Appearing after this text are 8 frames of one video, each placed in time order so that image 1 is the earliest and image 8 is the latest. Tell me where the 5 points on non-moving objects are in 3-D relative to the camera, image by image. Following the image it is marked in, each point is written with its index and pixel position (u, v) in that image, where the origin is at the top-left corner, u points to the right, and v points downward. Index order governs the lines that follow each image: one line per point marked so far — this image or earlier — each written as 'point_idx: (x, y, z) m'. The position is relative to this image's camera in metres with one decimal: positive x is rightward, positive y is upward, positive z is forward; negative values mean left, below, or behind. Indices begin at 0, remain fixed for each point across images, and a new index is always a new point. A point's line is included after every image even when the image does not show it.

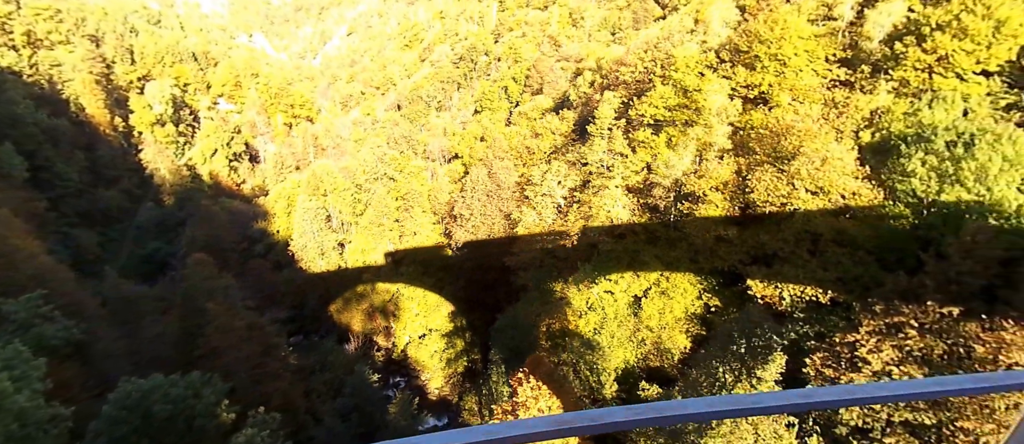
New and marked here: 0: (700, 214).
0: (+4.7, +0.1, +14.0) m
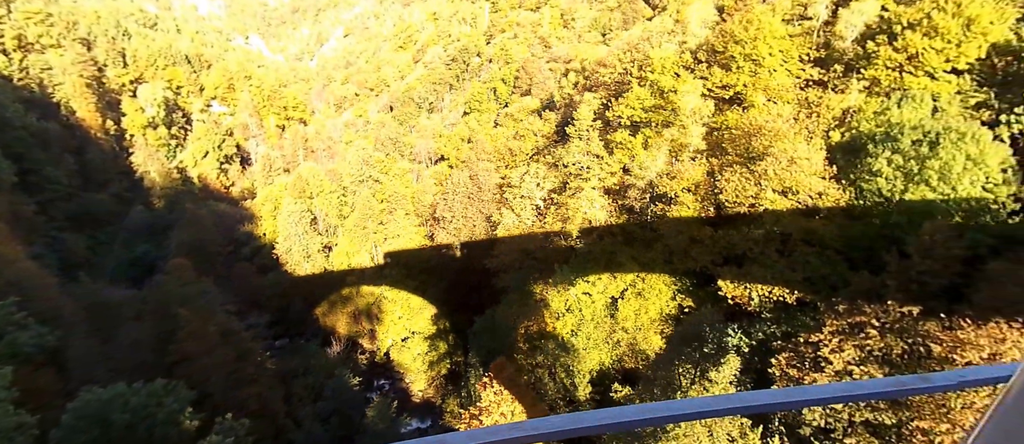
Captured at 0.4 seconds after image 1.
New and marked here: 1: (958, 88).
0: (+4.0, +0.1, +14.0) m
1: (+10.5, +3.2, +12.7) m
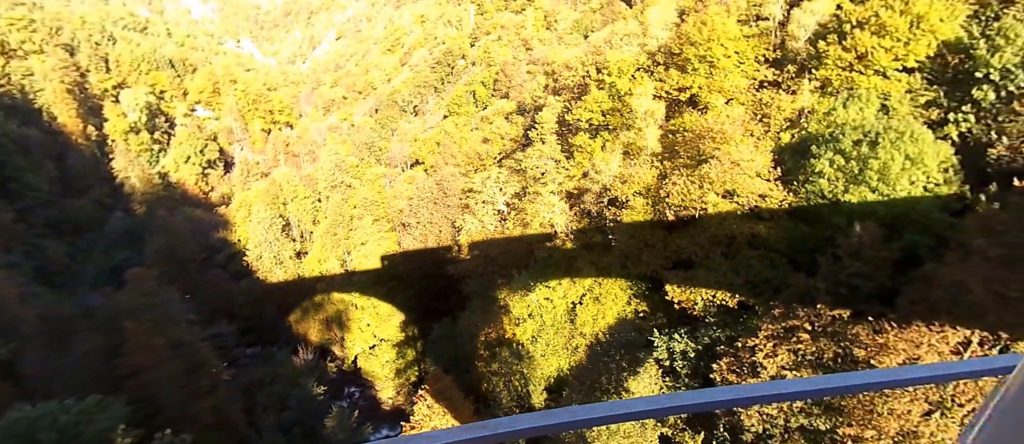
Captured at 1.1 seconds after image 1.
0: (+2.8, 0.0, +13.9) m
1: (+9.3, +3.2, +12.6) m
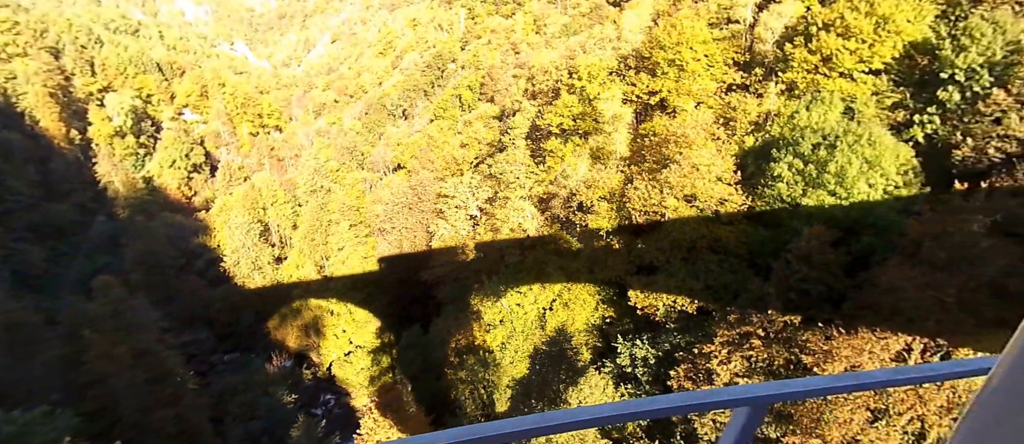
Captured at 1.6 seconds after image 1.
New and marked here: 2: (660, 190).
0: (+1.9, -0.1, +13.8) m
1: (+8.4, +3.1, +12.6) m
2: (+3.3, +0.7, +12.1) m
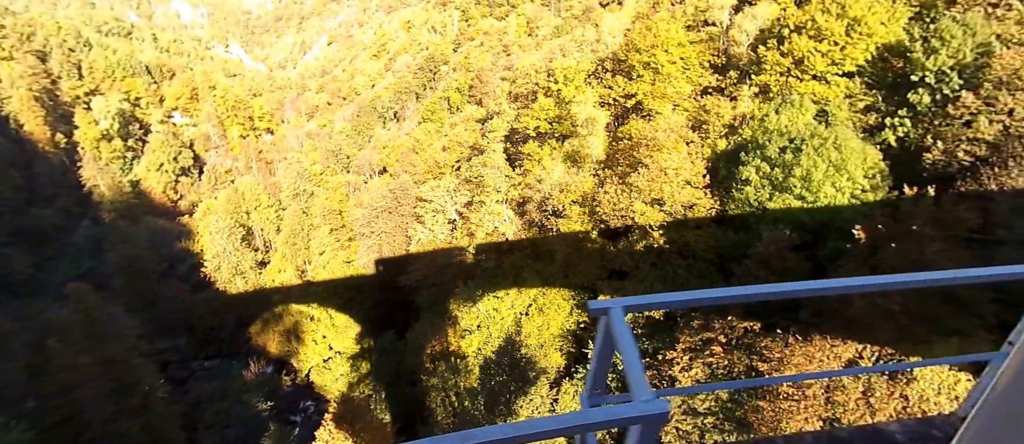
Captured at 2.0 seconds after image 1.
0: (+1.3, -0.2, +13.7) m
1: (+7.7, +3.0, +12.6) m
2: (+2.6, +0.6, +12.0) m
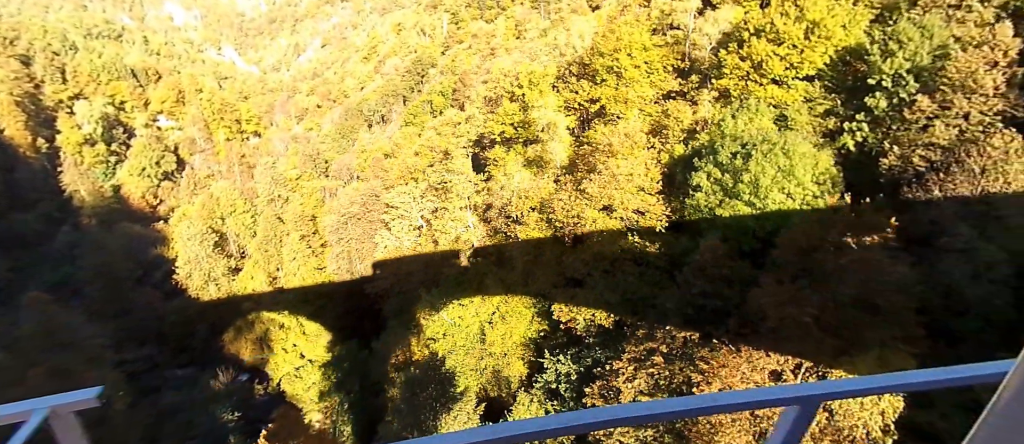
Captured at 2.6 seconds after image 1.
0: (+0.2, -0.4, +13.5) m
1: (+6.7, +2.9, +12.5) m
2: (+1.6, +0.5, +11.8) m
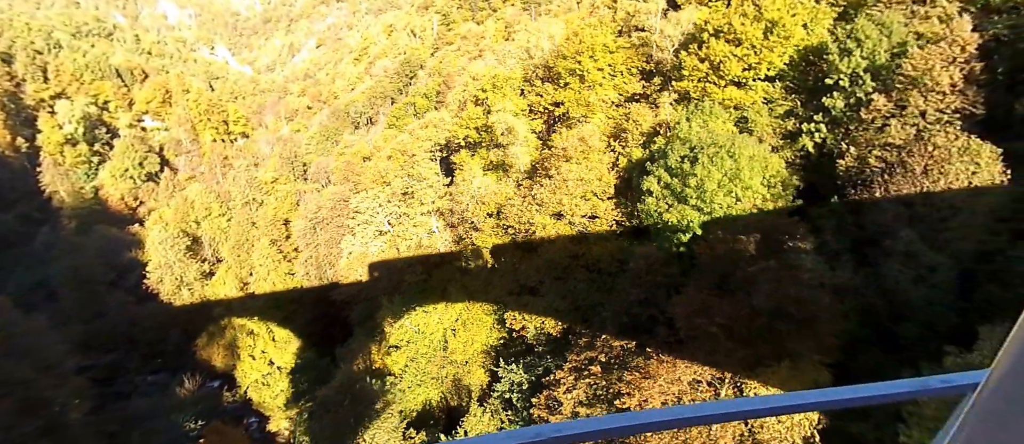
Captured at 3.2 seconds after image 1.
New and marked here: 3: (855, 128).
0: (-0.8, -0.5, +13.3) m
1: (+5.7, +2.8, +12.3) m
2: (+0.6, +0.3, +11.6) m
3: (+6.5, +1.7, +10.5) m
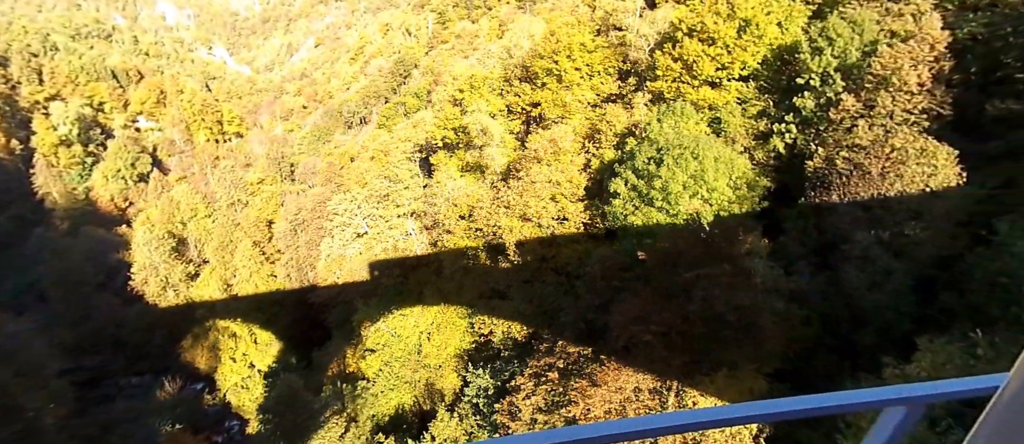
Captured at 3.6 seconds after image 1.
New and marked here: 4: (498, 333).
0: (-1.4, -0.5, +13.2) m
1: (+5.1, +2.8, +12.2) m
2: (0.0, +0.3, +11.5) m
3: (+5.9, +1.7, +10.4) m
4: (-0.1, -2.2, +10.8) m
